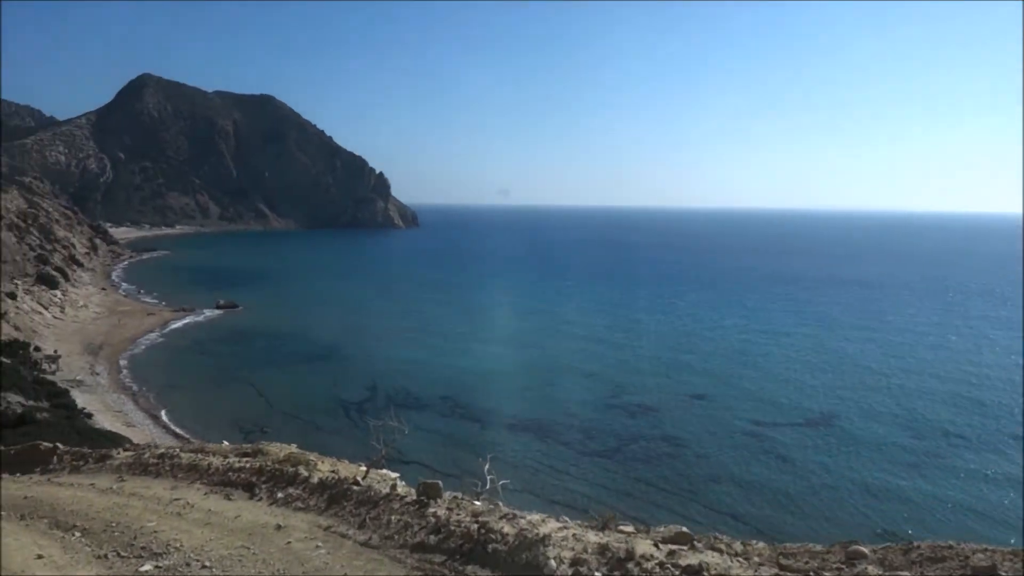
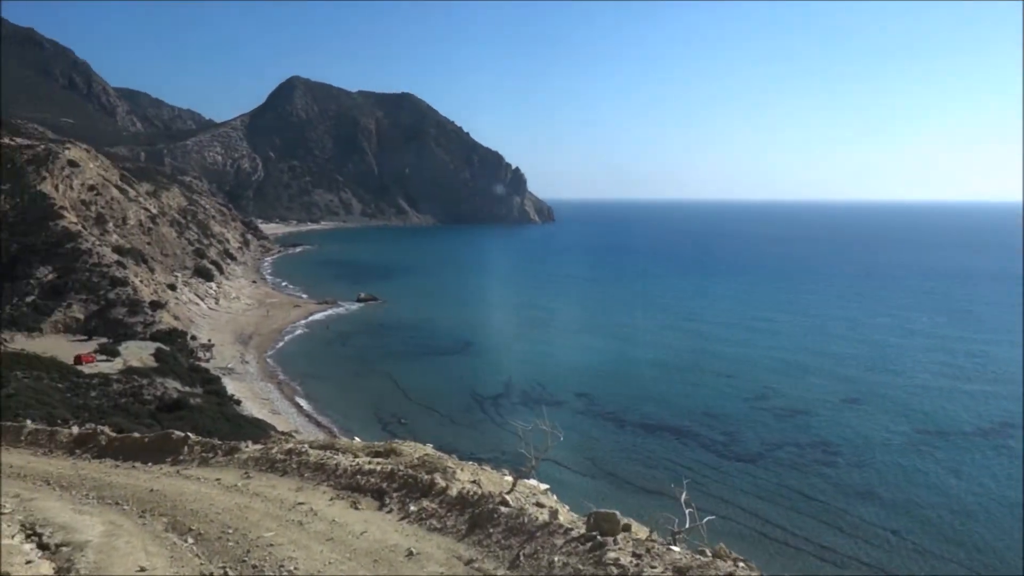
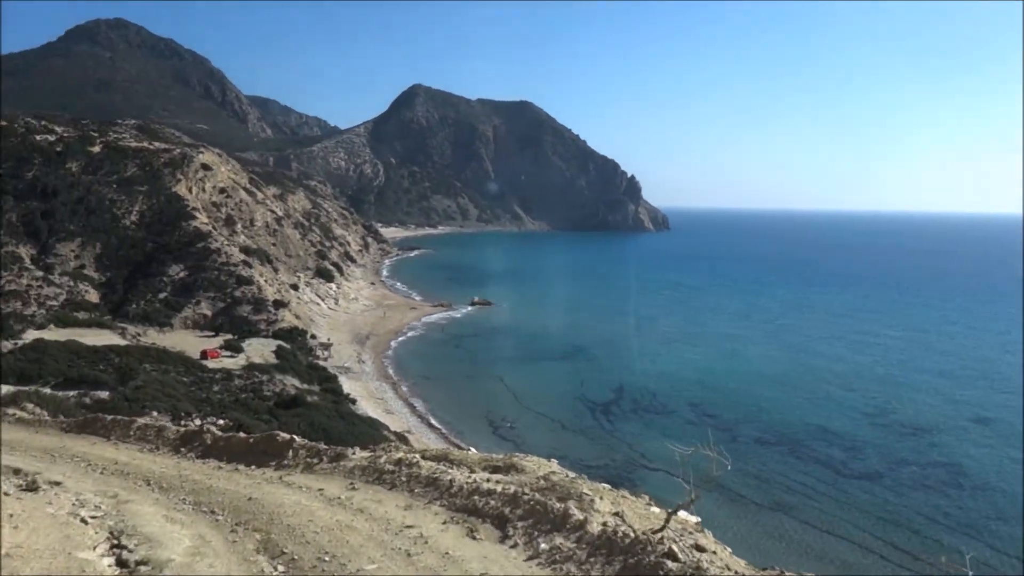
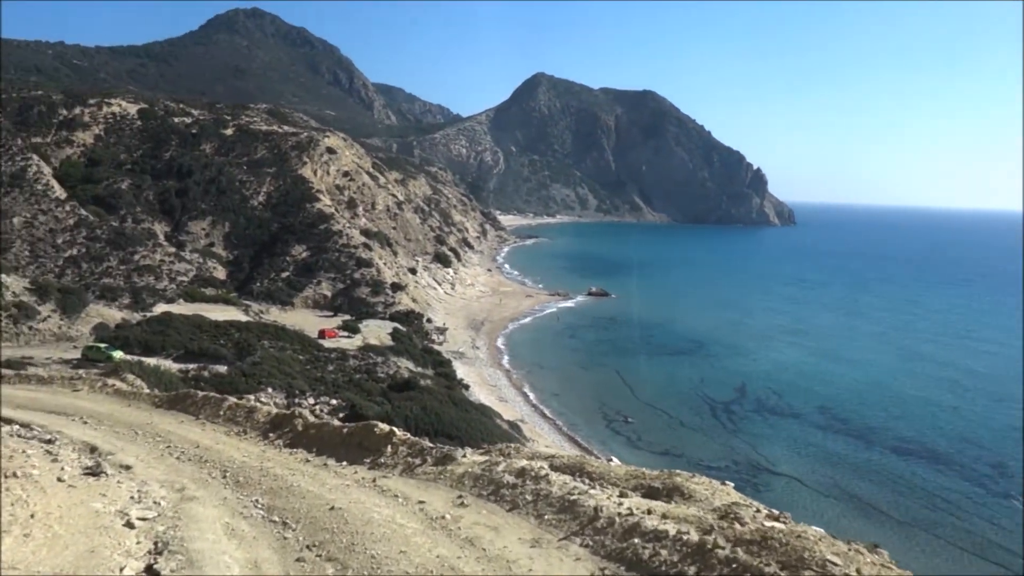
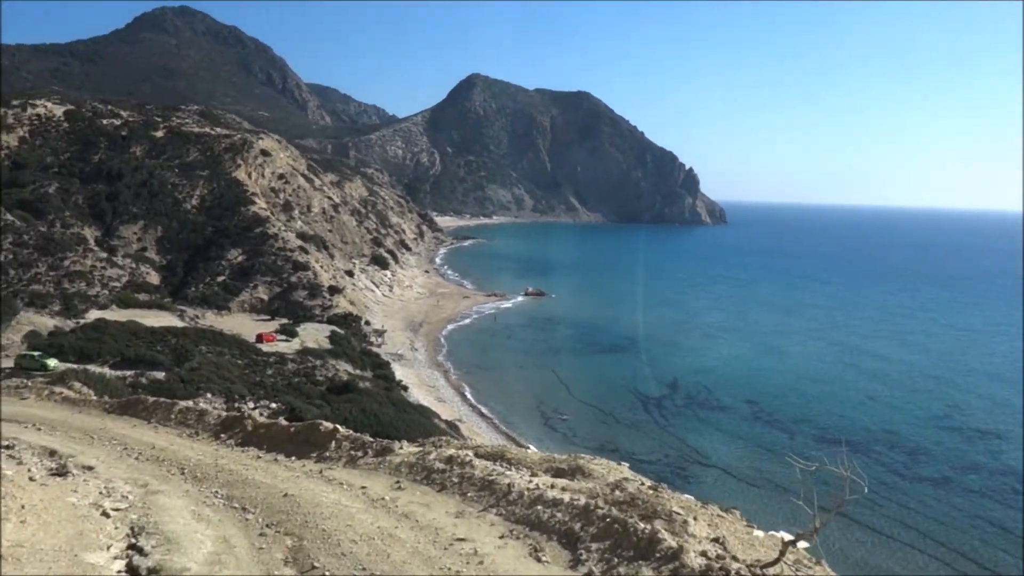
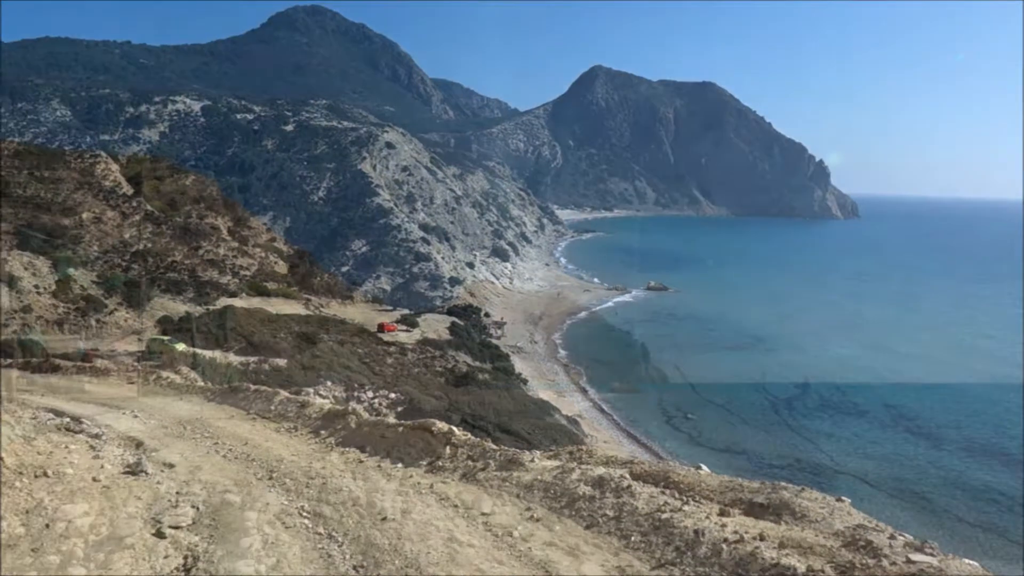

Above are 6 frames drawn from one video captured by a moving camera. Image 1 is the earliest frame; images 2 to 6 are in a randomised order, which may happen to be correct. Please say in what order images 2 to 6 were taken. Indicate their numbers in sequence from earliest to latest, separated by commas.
2, 3, 5, 4, 6
